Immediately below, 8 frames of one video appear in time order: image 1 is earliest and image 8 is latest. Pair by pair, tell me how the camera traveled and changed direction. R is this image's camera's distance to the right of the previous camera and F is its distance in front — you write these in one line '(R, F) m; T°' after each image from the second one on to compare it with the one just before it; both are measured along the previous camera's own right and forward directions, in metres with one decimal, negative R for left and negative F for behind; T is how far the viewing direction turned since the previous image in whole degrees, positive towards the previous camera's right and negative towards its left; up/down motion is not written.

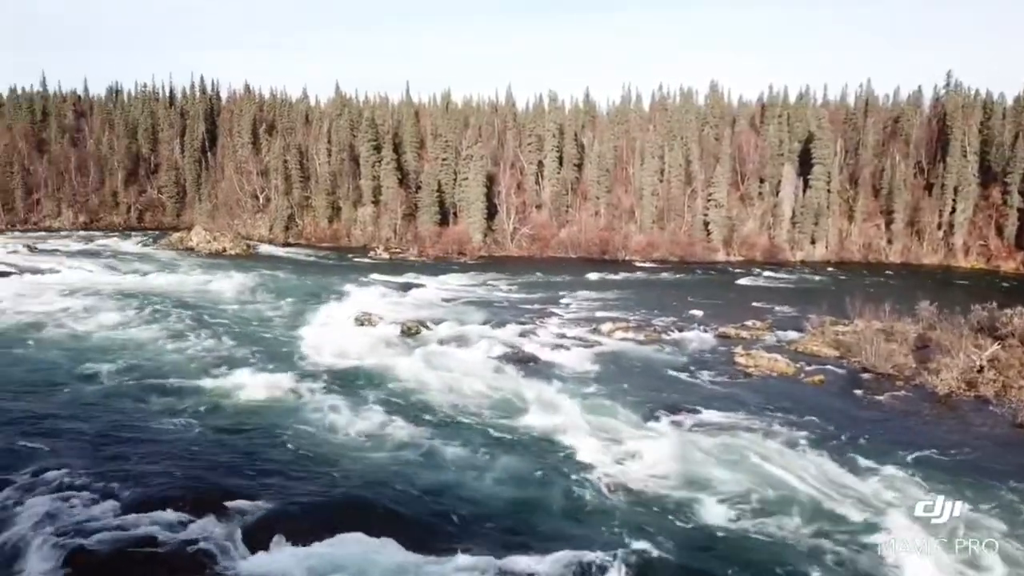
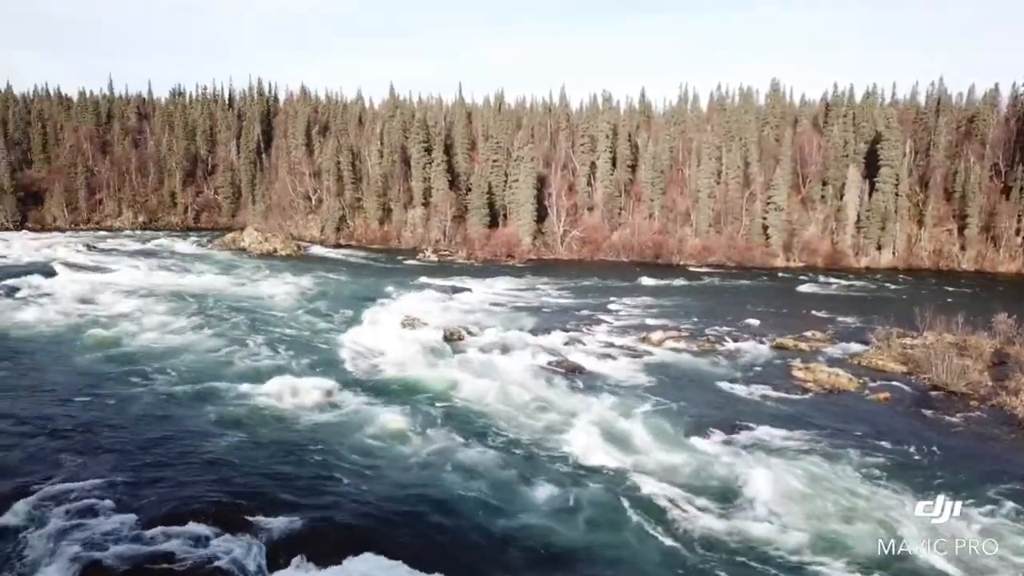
(+0.3, +0.9) m; -4°
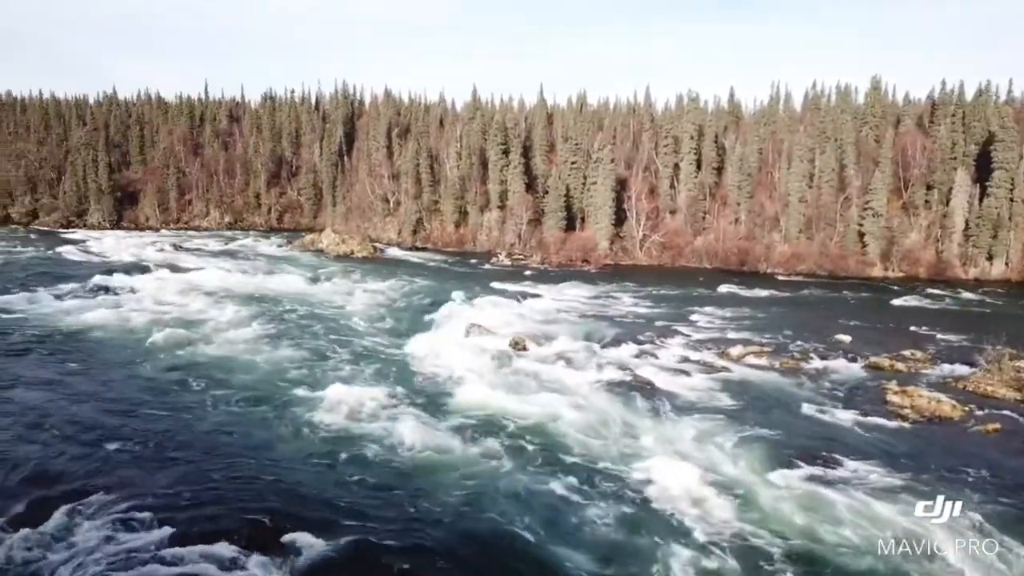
(+0.5, +1.2) m; -6°
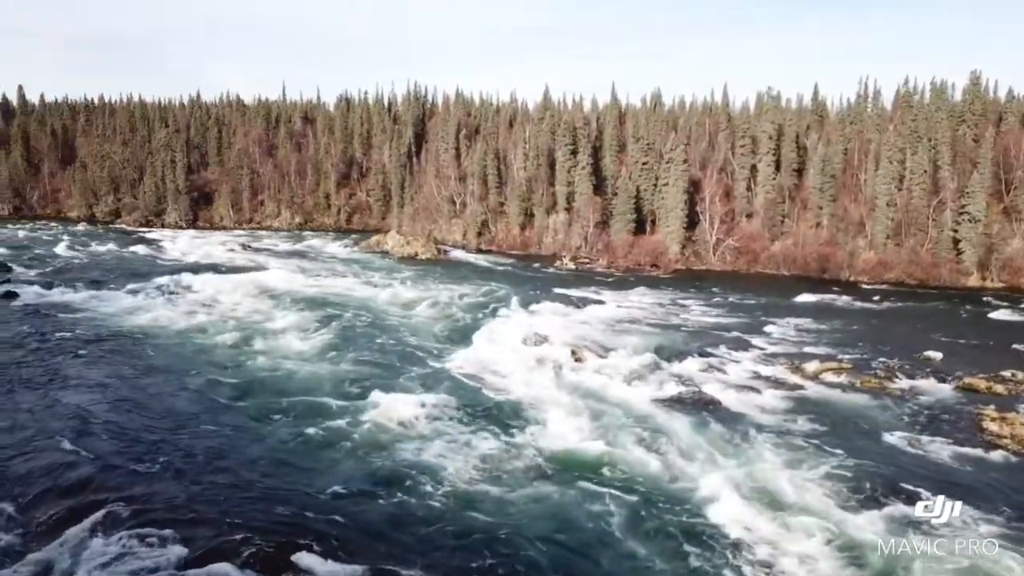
(+0.6, +1.3) m; -5°
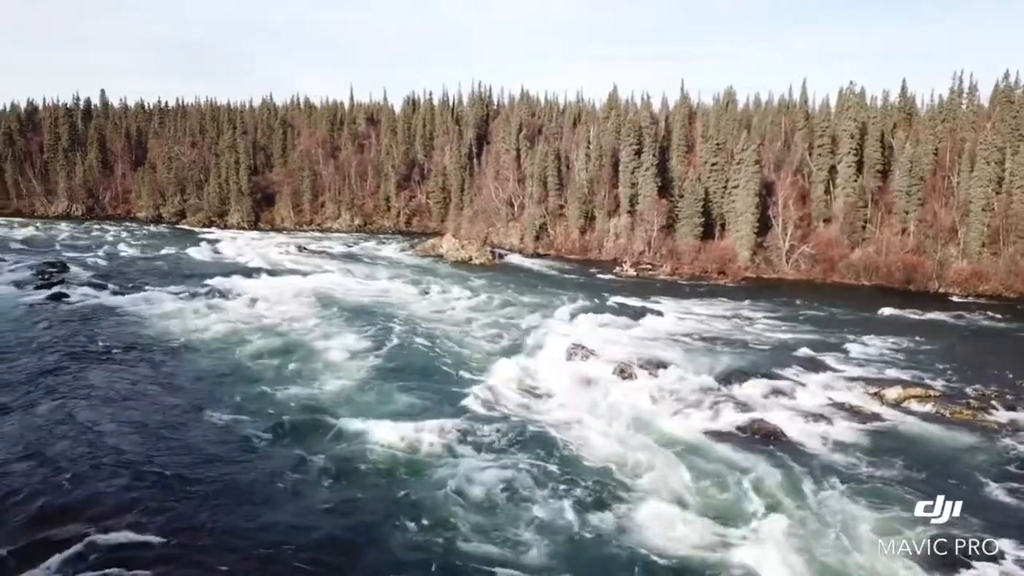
(+0.8, +1.9) m; -5°
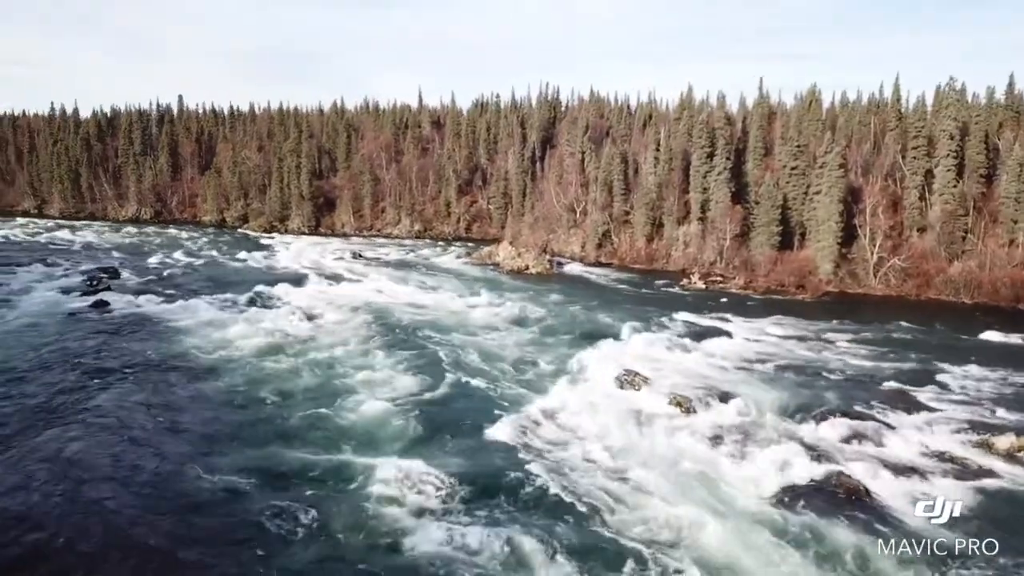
(+0.8, +2.4) m; -6°
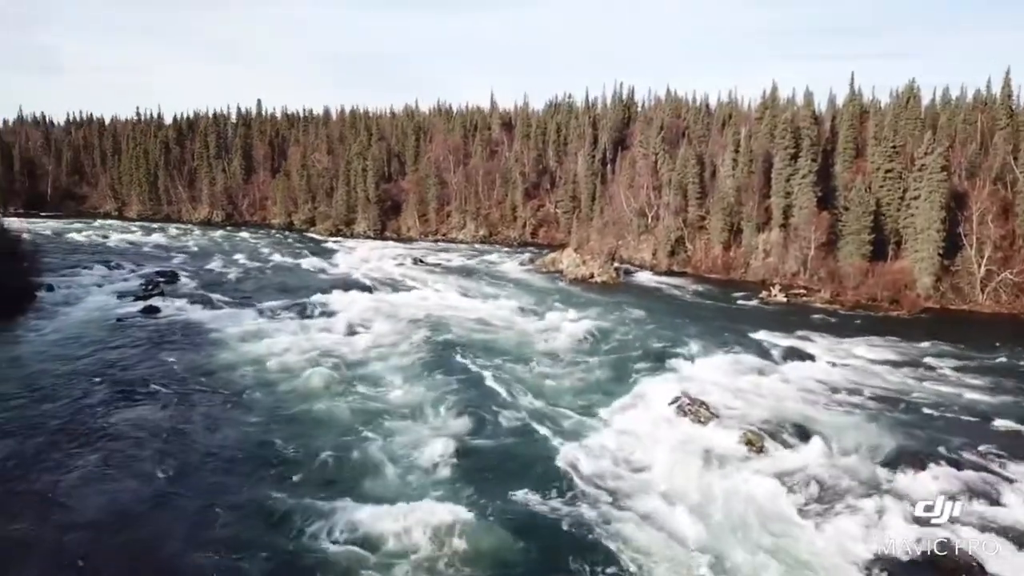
(+0.7, +2.2) m; -6°
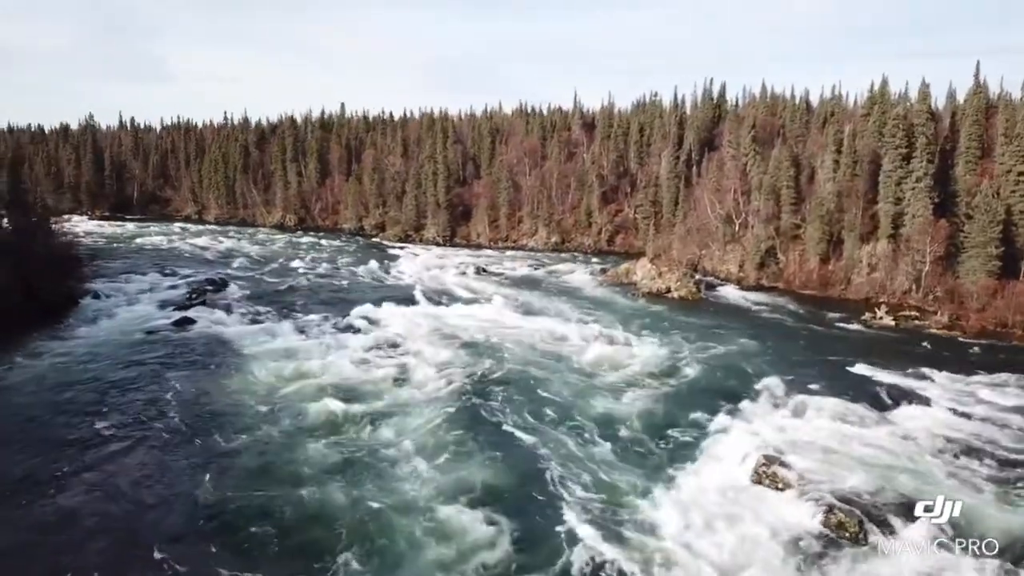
(+1.2, +3.4) m; -7°
